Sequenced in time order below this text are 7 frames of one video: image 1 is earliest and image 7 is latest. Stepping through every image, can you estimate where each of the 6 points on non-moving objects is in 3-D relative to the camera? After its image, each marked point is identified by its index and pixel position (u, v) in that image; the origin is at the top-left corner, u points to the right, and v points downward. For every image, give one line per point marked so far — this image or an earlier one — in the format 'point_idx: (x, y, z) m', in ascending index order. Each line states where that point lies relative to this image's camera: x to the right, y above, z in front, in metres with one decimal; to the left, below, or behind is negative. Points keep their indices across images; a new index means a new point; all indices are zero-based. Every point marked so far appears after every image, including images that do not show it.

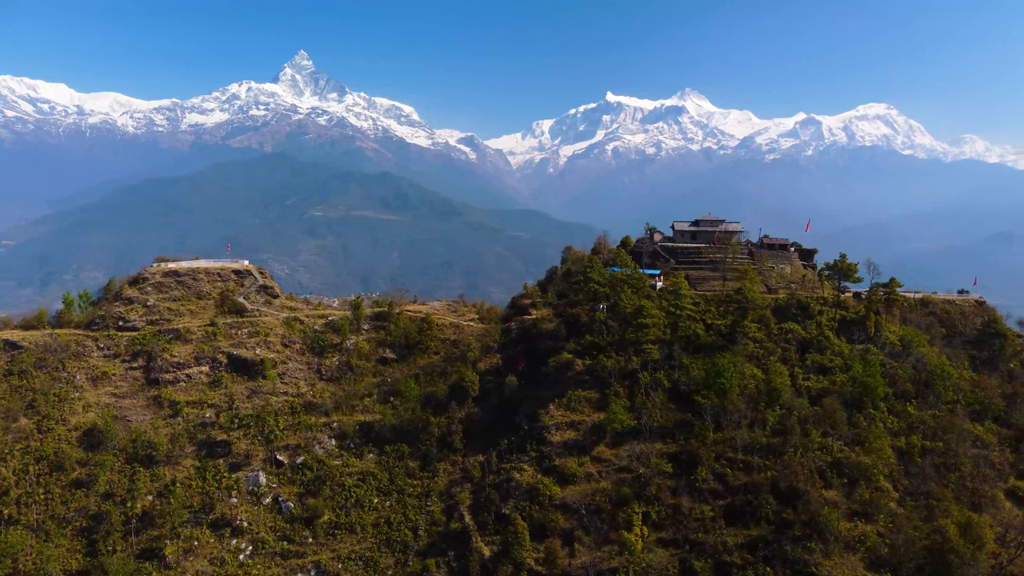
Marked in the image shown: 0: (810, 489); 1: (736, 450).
0: (+9.9, -6.7, +17.7) m
1: (+8.2, -5.9, +19.4) m
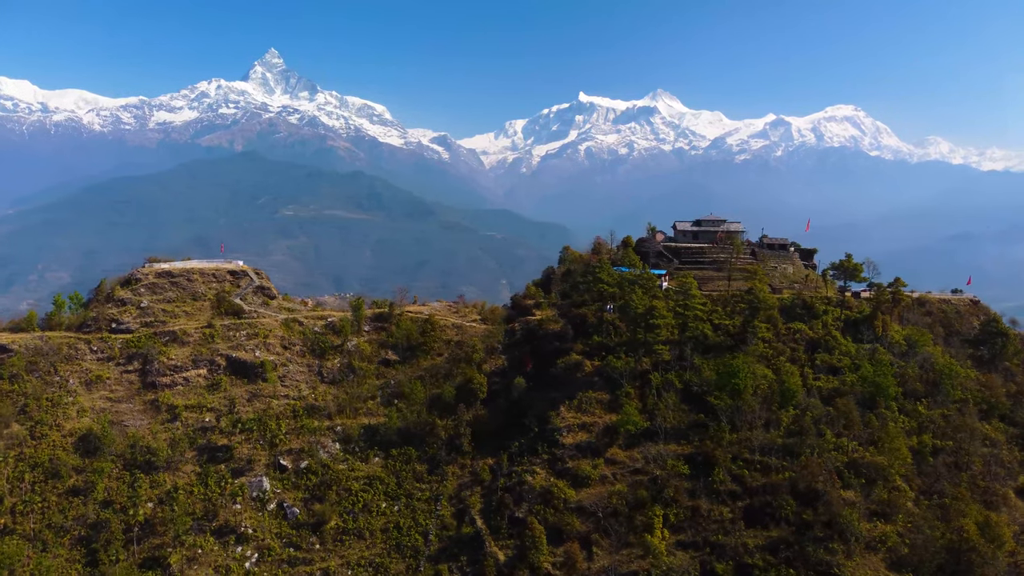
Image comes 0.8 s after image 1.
0: (+10.5, -6.7, +17.6) m
1: (+8.7, -5.9, +19.3) m
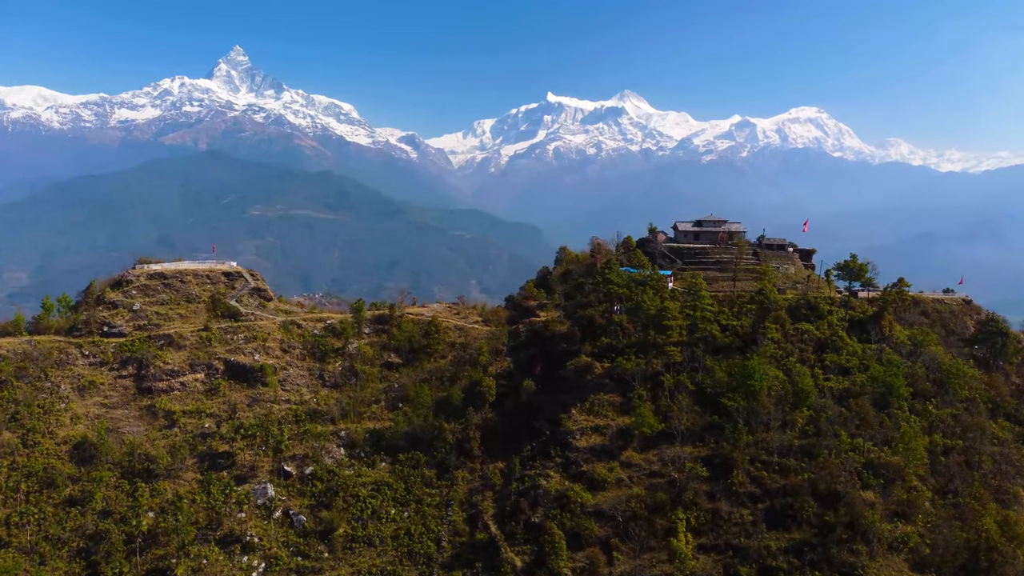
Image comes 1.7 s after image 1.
0: (+11.1, -6.7, +17.6) m
1: (+9.3, -5.9, +19.2) m
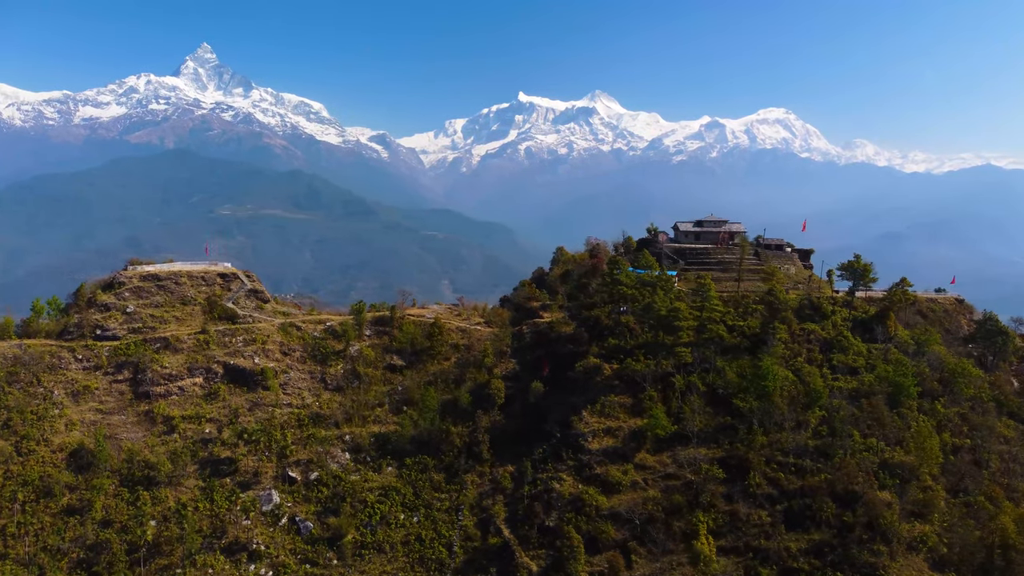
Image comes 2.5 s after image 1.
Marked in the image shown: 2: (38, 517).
0: (+11.7, -6.7, +17.6) m
1: (+9.8, -5.9, +19.2) m
2: (-17.7, -8.6, +20.0) m
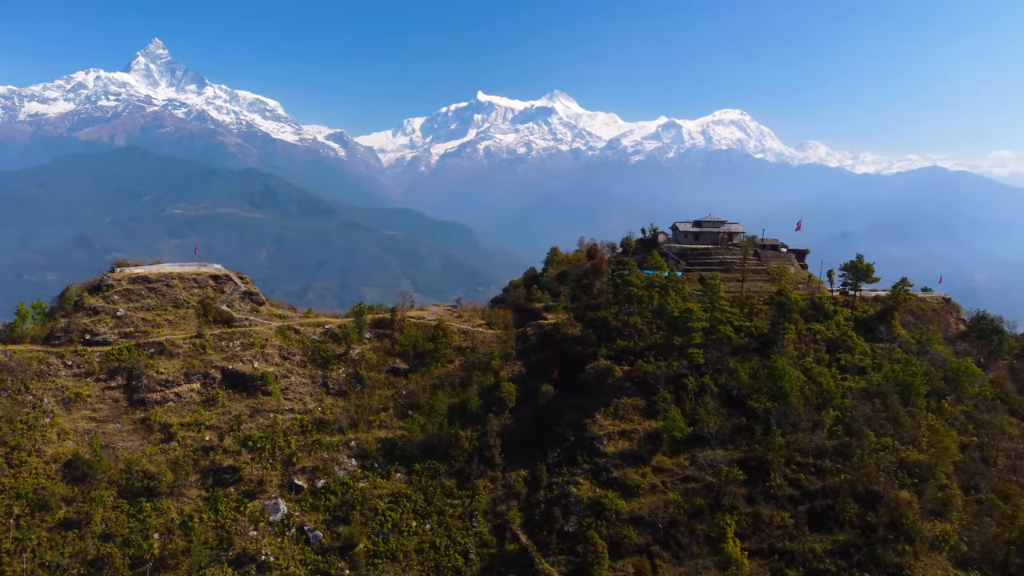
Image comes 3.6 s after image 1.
0: (+12.4, -6.7, +17.7) m
1: (+10.5, -6.0, +19.2) m
2: (-17.1, -8.7, +19.0) m
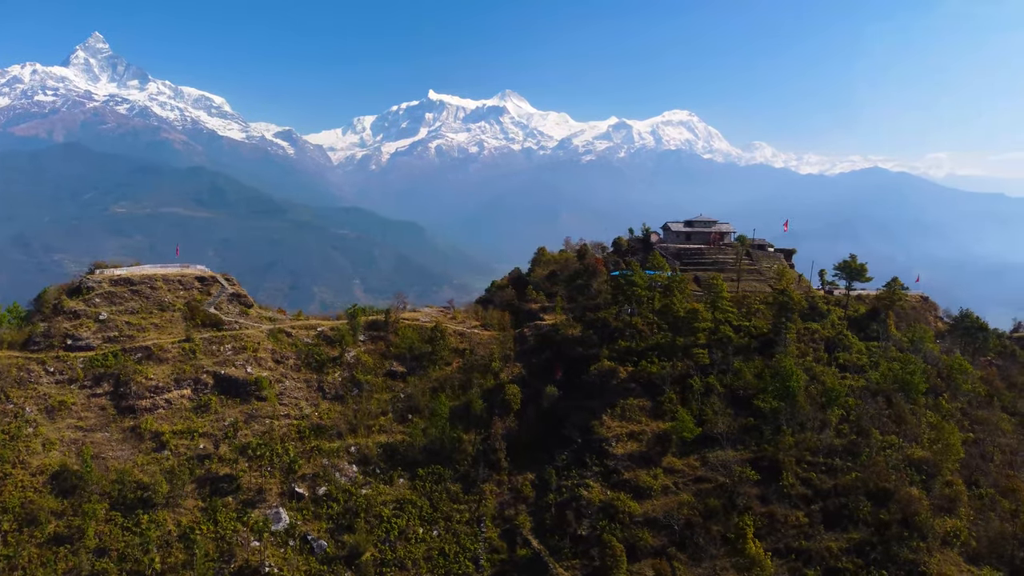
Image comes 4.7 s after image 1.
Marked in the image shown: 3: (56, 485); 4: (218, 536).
0: (+12.9, -6.7, +17.9) m
1: (+10.9, -6.0, +19.4) m
2: (-16.6, -8.8, +18.0) m
3: (-17.0, -7.4, +19.9) m
4: (-10.8, -9.1, +19.6) m
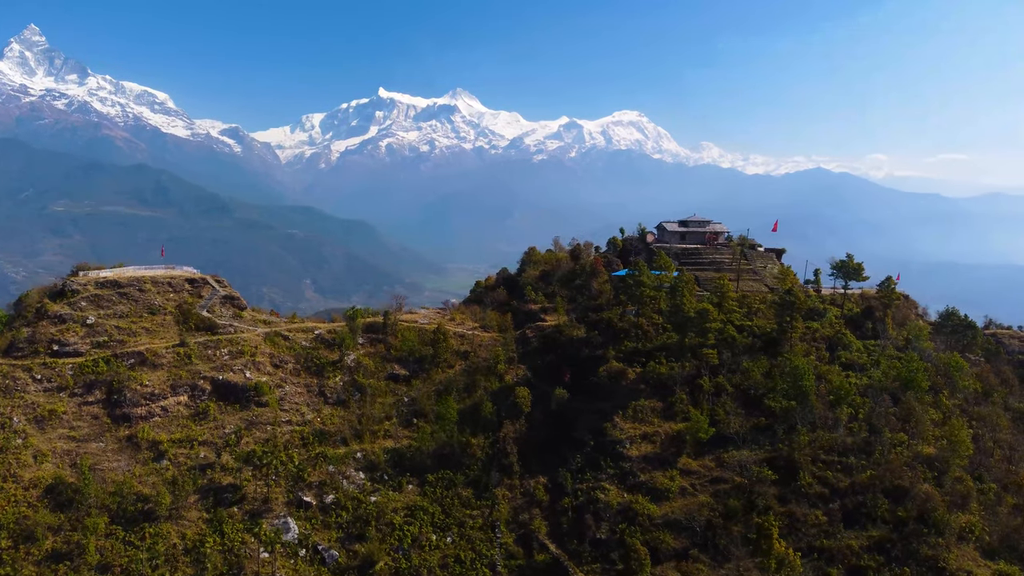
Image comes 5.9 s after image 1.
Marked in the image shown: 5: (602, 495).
0: (+13.6, -6.7, +18.2) m
1: (+11.5, -6.0, +19.6) m
2: (-15.9, -9.0, +17.1) m
3: (-16.4, -7.5, +19.0) m
4: (-10.2, -9.2, +19.0) m
5: (+3.3, -7.7, +19.9) m
